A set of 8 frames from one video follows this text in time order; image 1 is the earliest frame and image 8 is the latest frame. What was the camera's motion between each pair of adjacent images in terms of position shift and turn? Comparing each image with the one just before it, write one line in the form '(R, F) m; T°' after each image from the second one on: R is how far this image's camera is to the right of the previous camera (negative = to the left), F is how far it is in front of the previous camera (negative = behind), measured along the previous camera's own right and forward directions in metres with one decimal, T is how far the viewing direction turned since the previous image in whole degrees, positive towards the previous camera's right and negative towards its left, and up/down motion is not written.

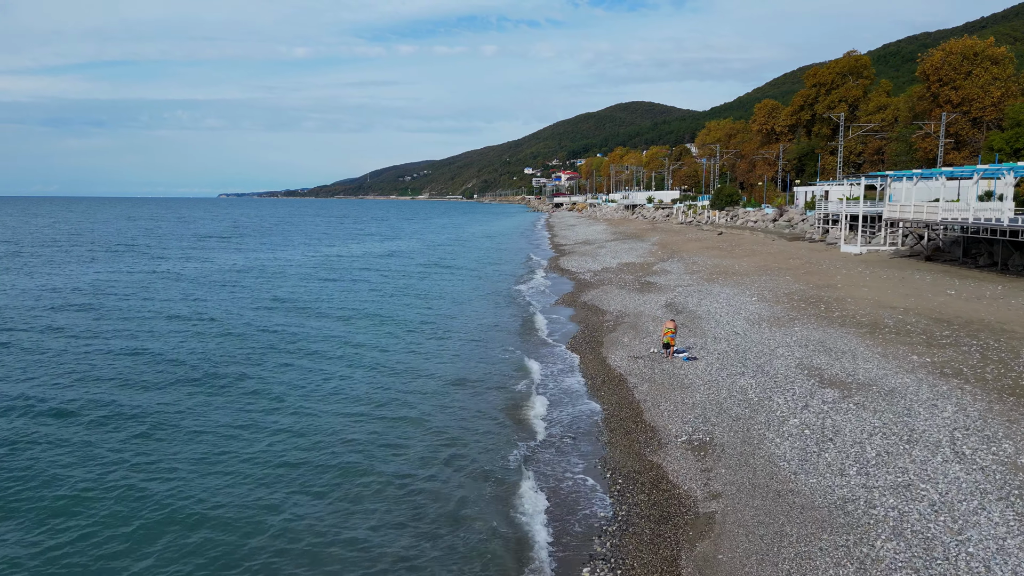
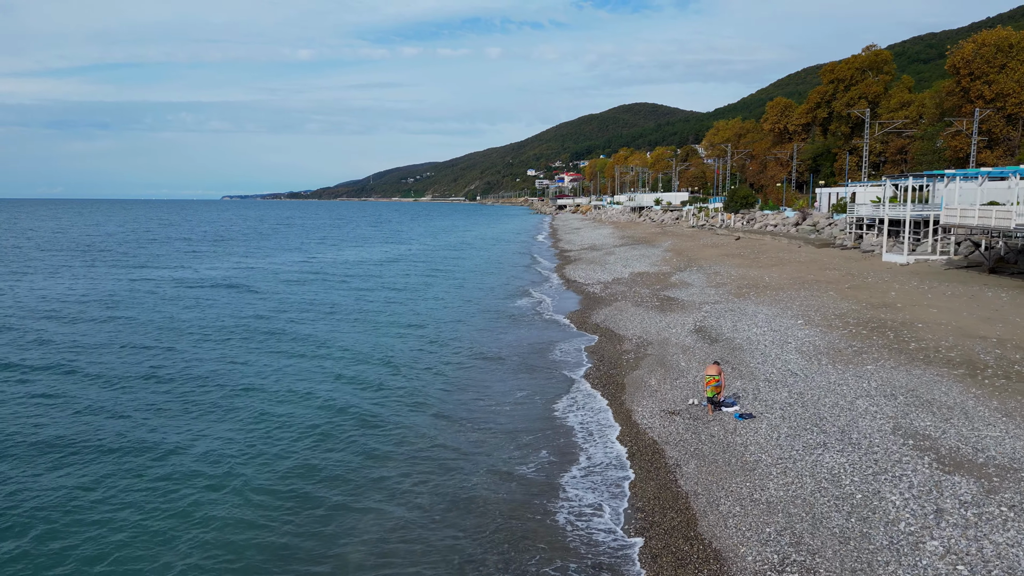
(+0.2, +3.8) m; 0°
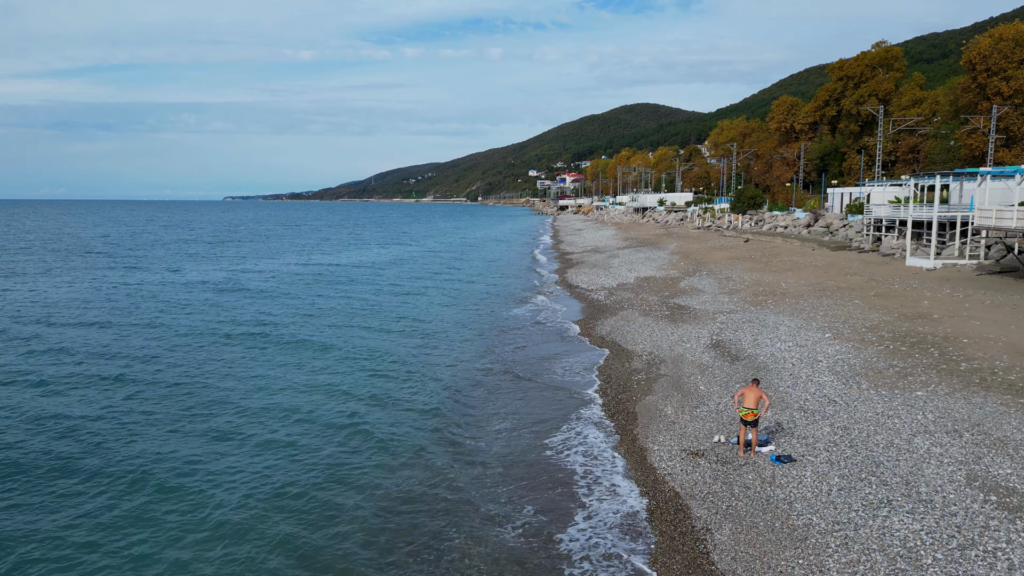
(+0.2, +1.9) m; 0°
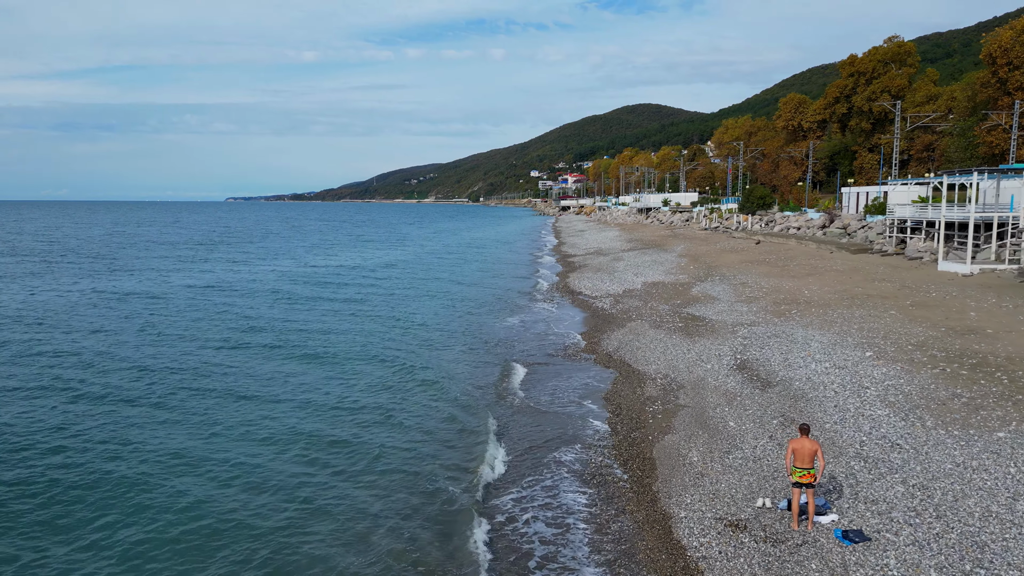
(+0.2, +2.3) m; 0°
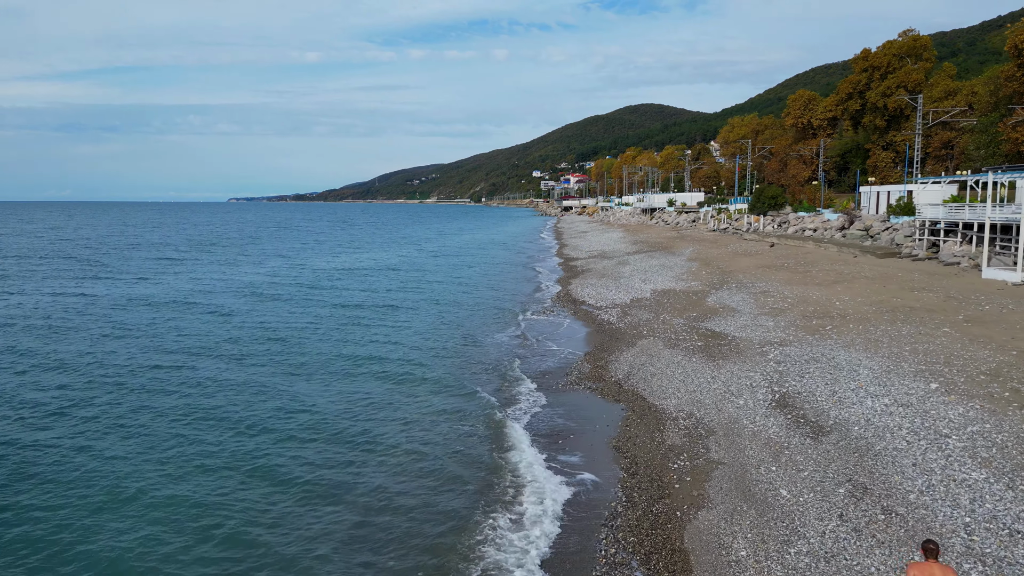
(+0.3, +2.6) m; 0°
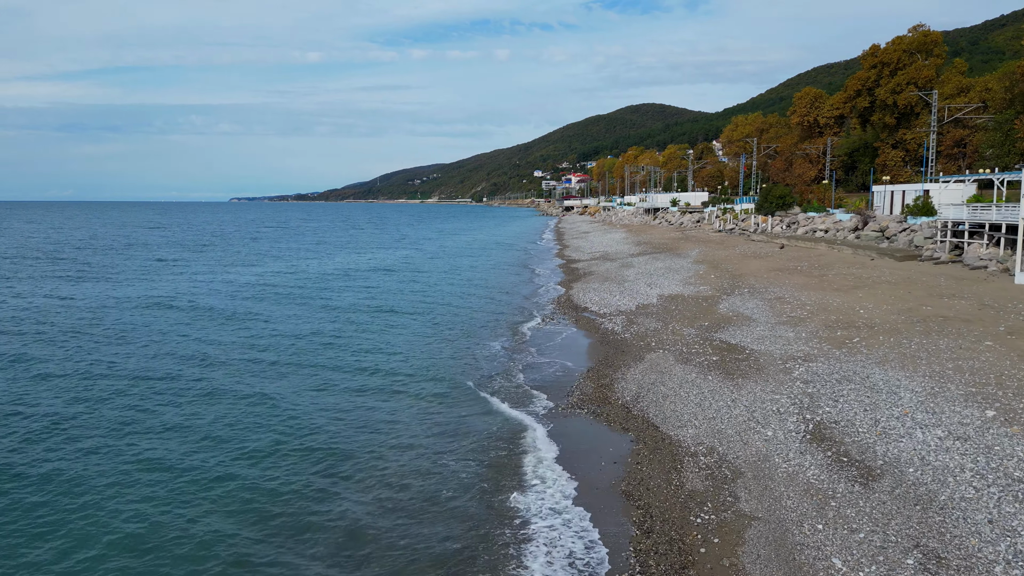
(+0.2, +1.7) m; 0°
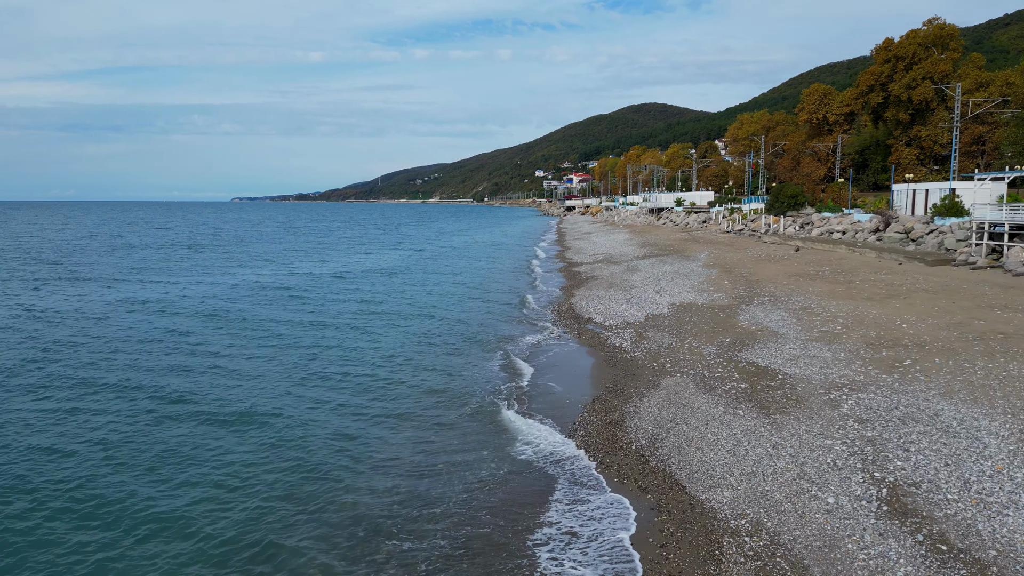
(+0.2, +2.4) m; 0°
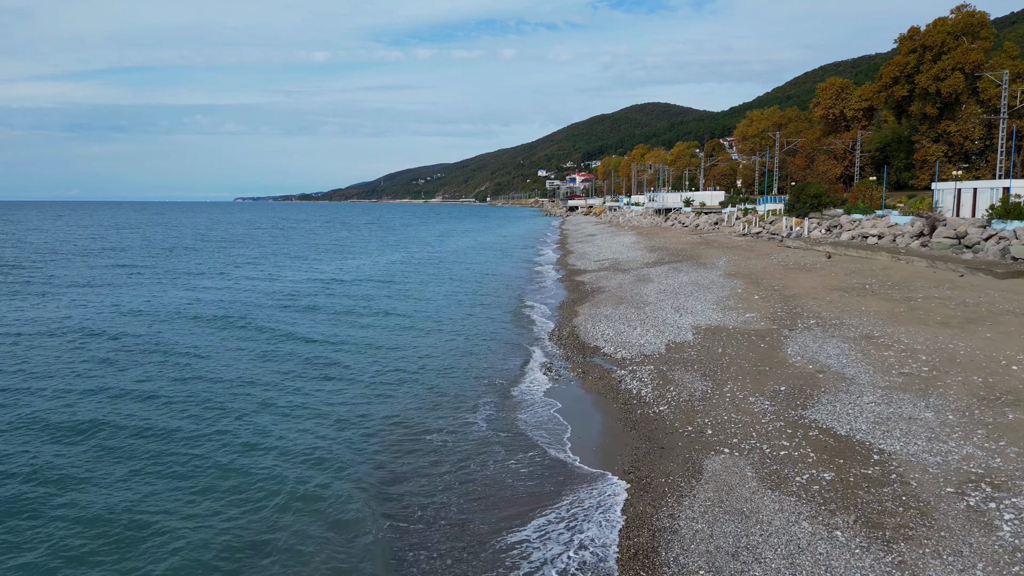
(+0.4, +4.3) m; 0°
